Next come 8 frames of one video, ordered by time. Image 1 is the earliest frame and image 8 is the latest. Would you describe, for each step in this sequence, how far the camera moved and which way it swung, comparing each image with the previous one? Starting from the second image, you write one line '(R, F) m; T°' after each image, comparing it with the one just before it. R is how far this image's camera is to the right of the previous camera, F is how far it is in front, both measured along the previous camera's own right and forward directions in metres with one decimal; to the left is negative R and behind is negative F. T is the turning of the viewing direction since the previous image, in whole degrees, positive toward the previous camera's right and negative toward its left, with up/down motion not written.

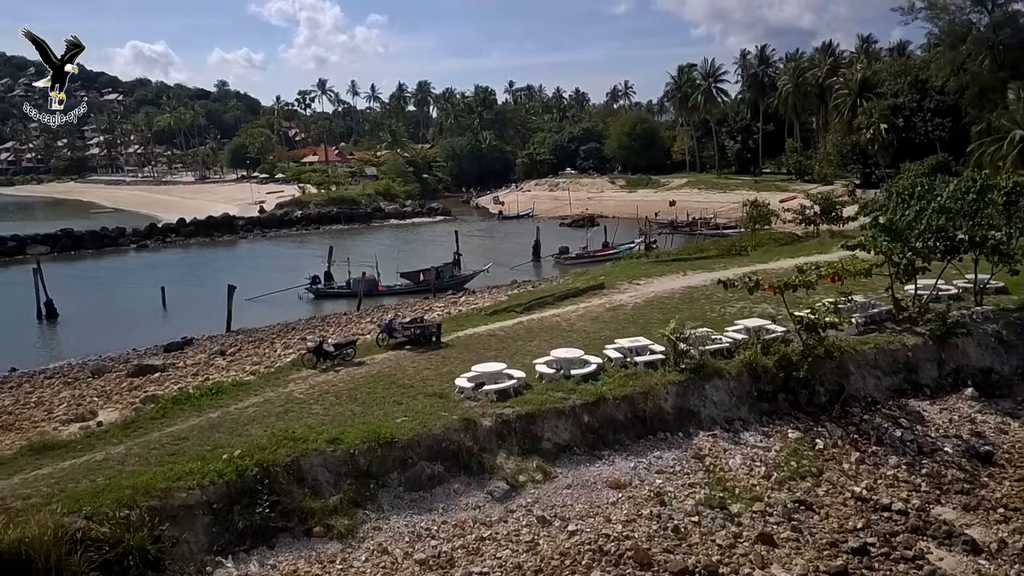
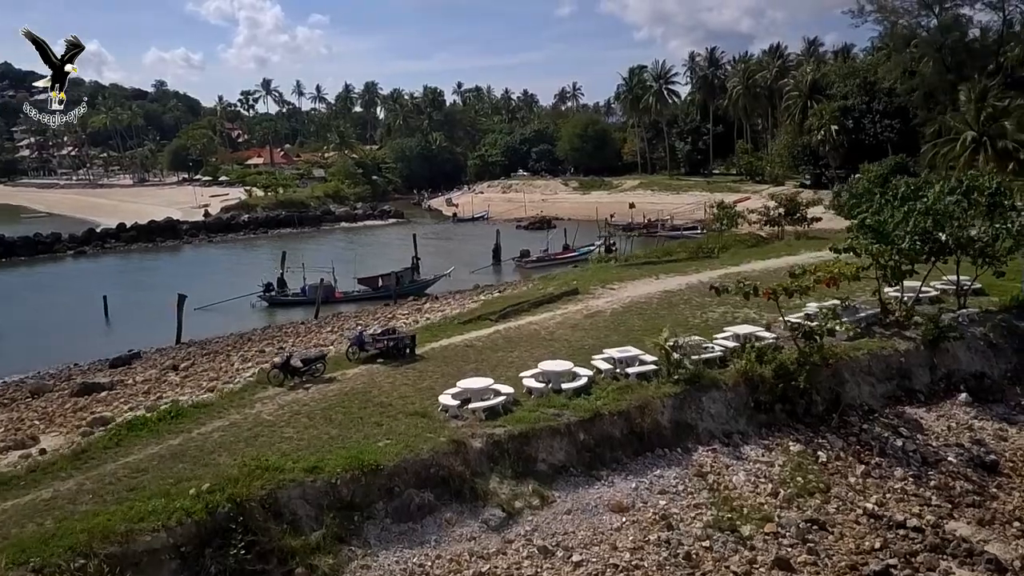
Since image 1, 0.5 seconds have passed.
(-0.7, +1.1) m; +4°
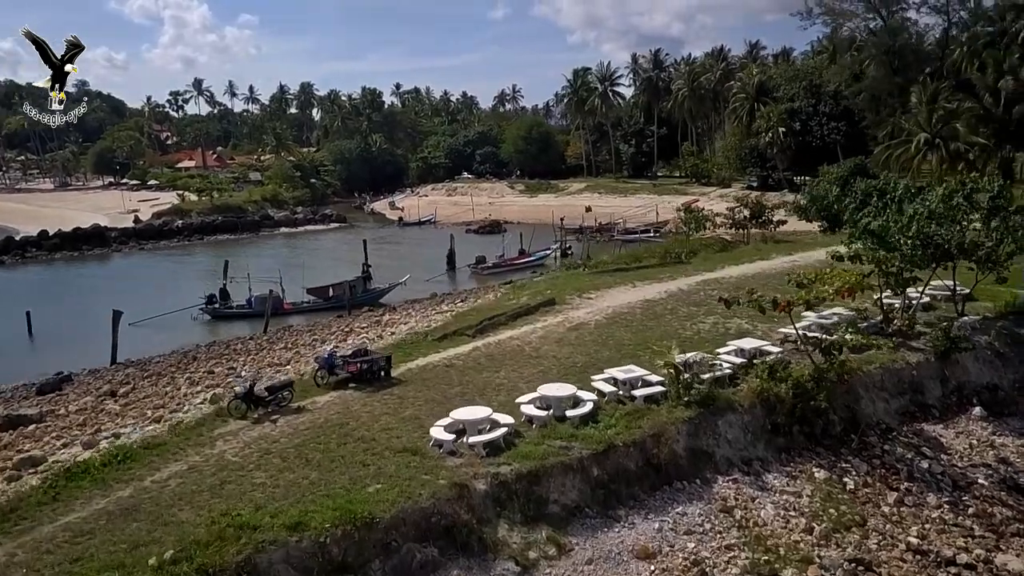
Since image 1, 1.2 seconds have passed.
(-1.0, +1.7) m; +4°
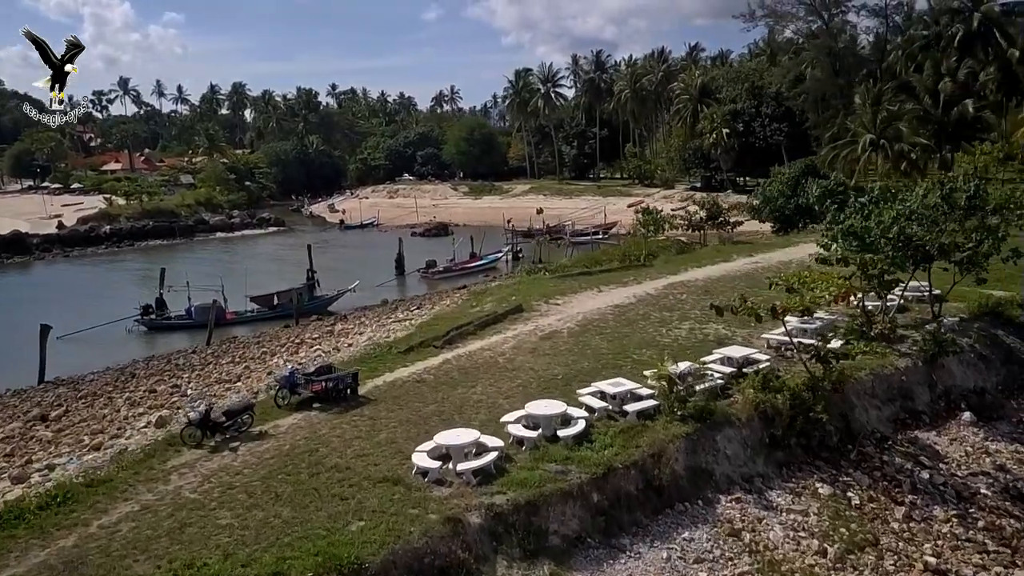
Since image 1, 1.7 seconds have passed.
(-0.8, +1.1) m; +4°
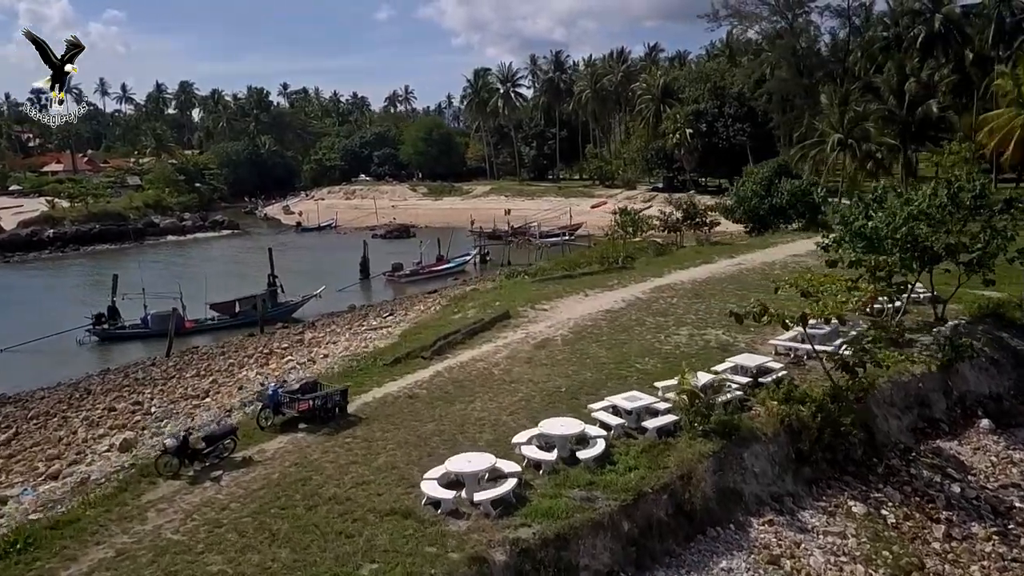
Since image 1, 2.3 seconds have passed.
(-0.9, +1.1) m; +3°
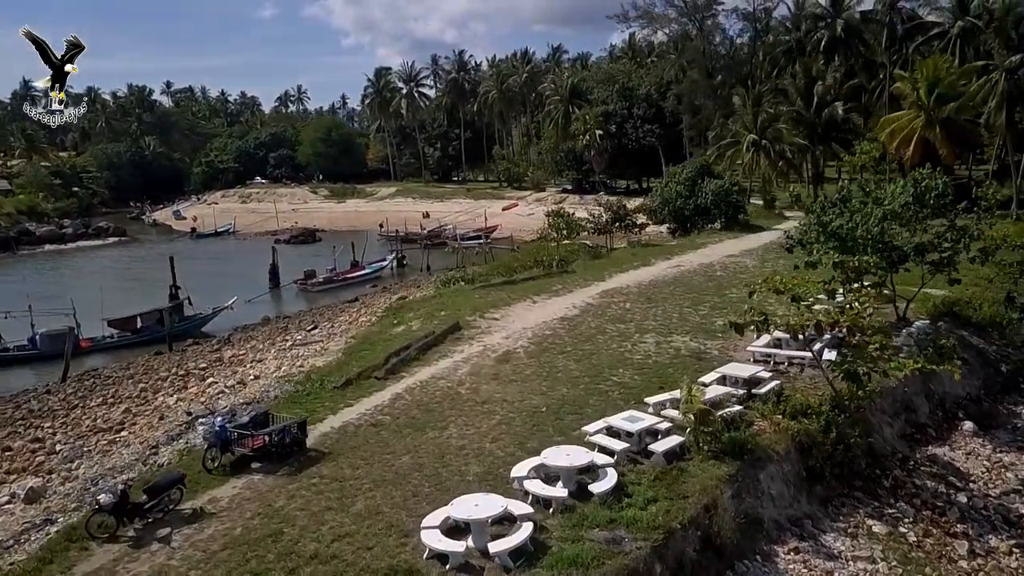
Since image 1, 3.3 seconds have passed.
(-1.4, +1.5) m; +7°
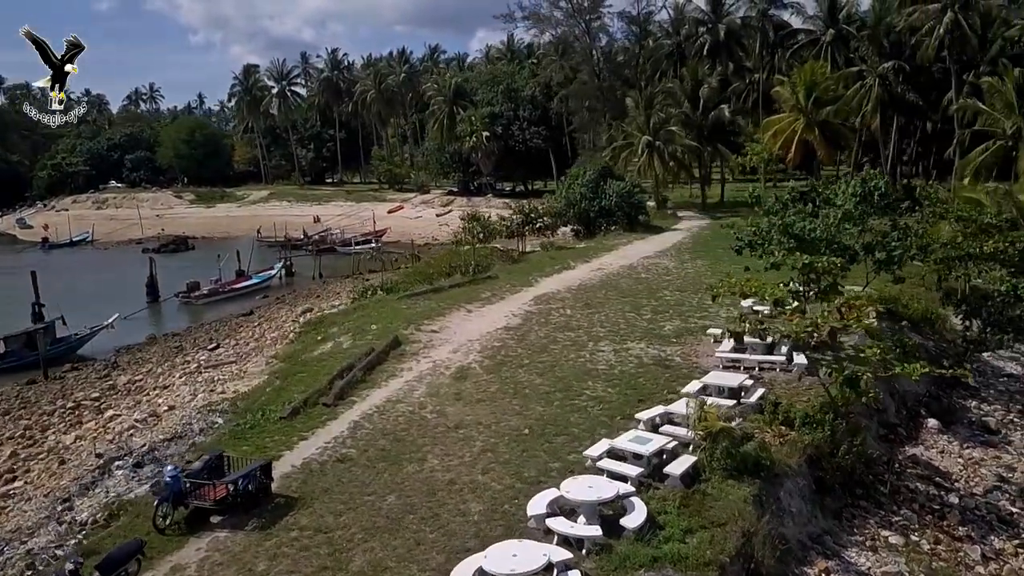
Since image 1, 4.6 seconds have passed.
(-1.8, +1.3) m; +9°
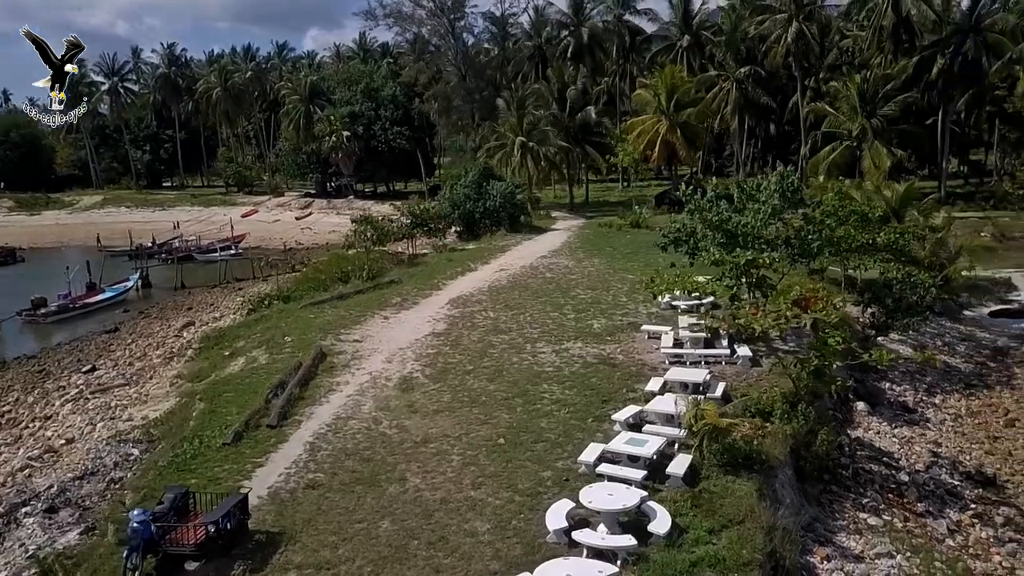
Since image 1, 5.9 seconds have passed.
(-2.0, +0.8) m; +11°
